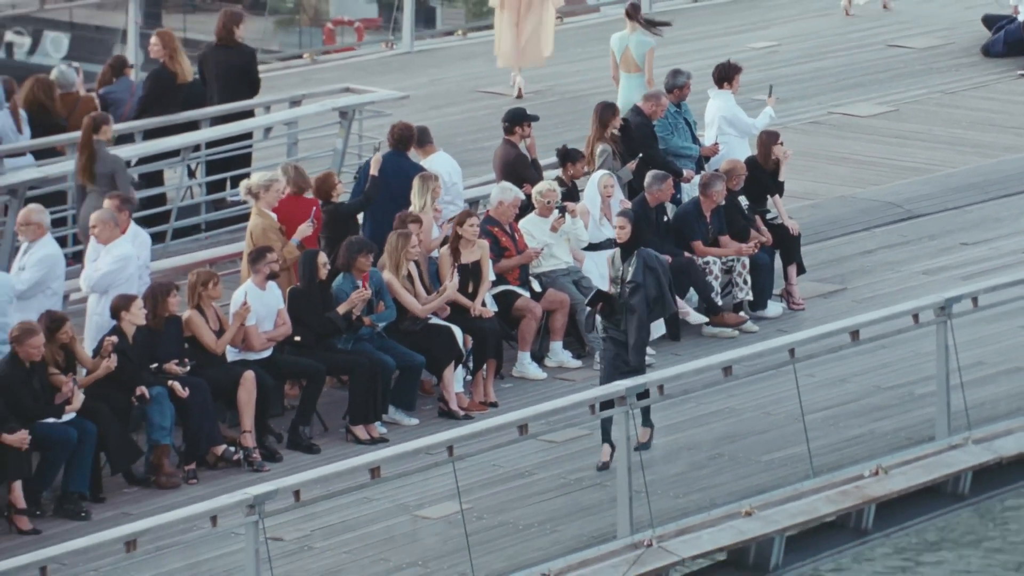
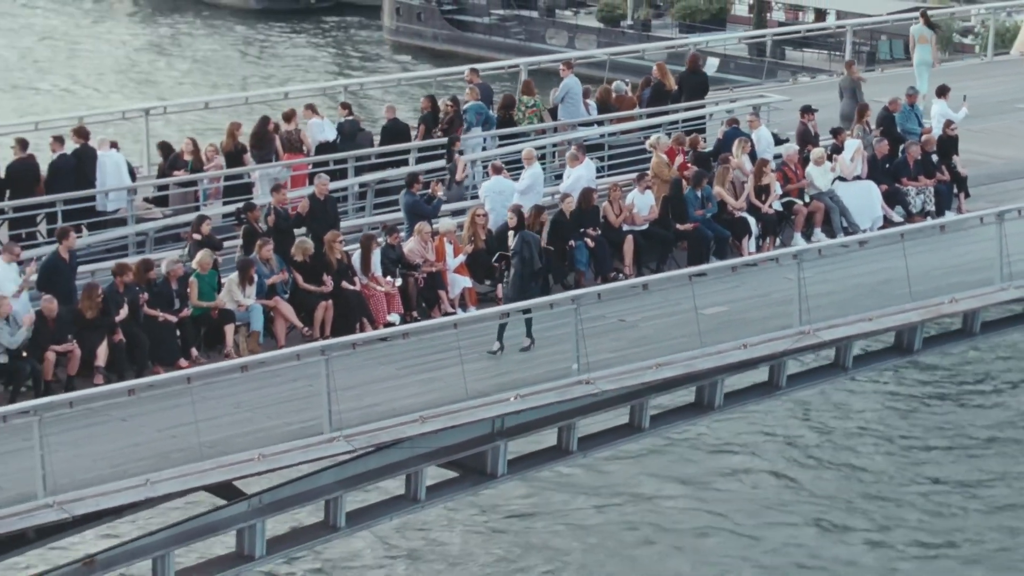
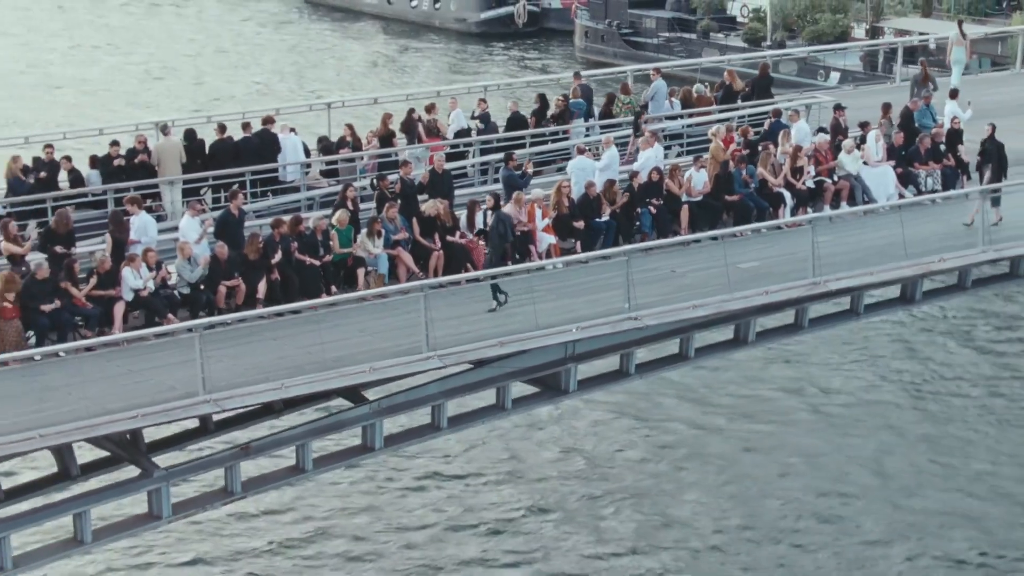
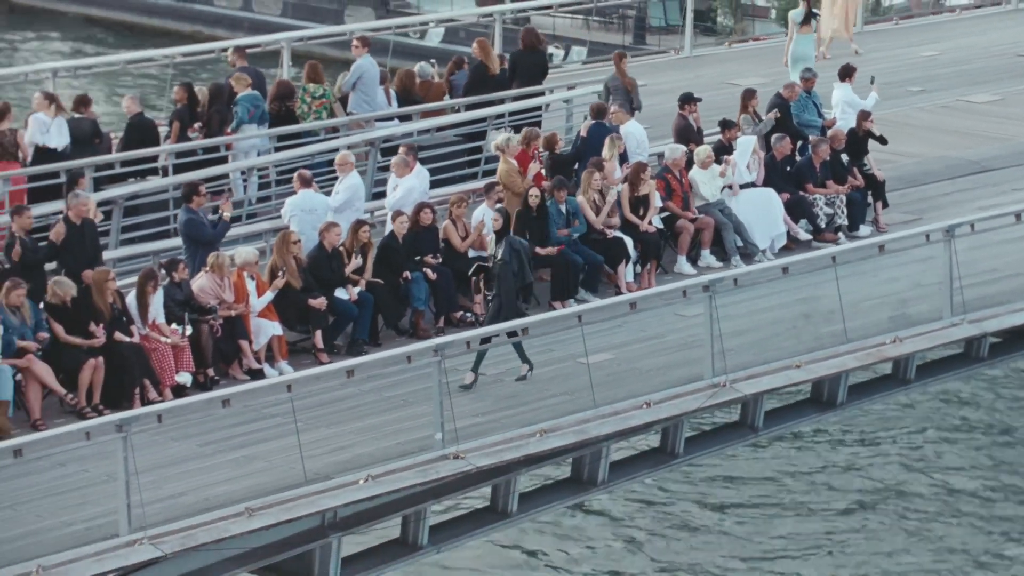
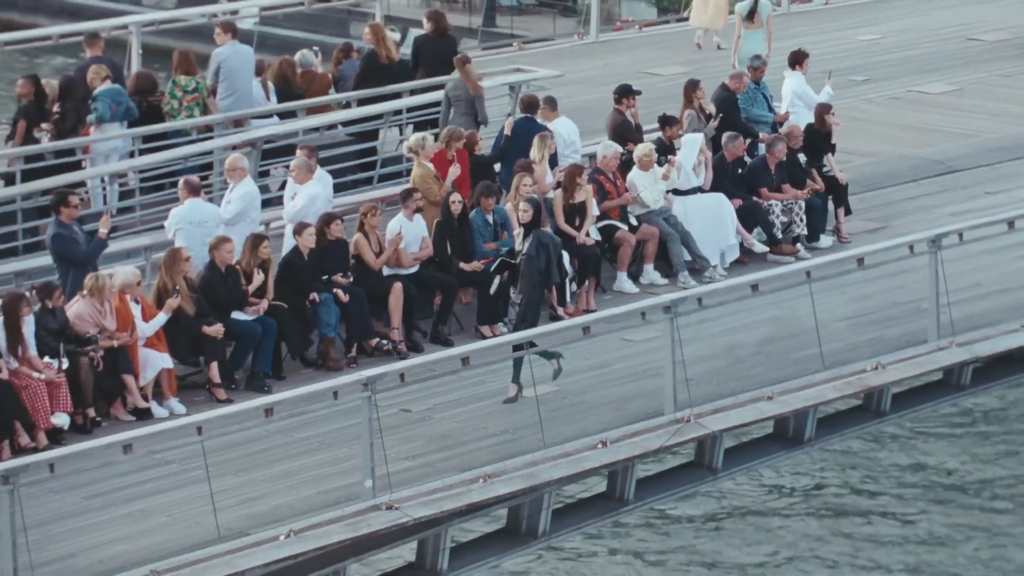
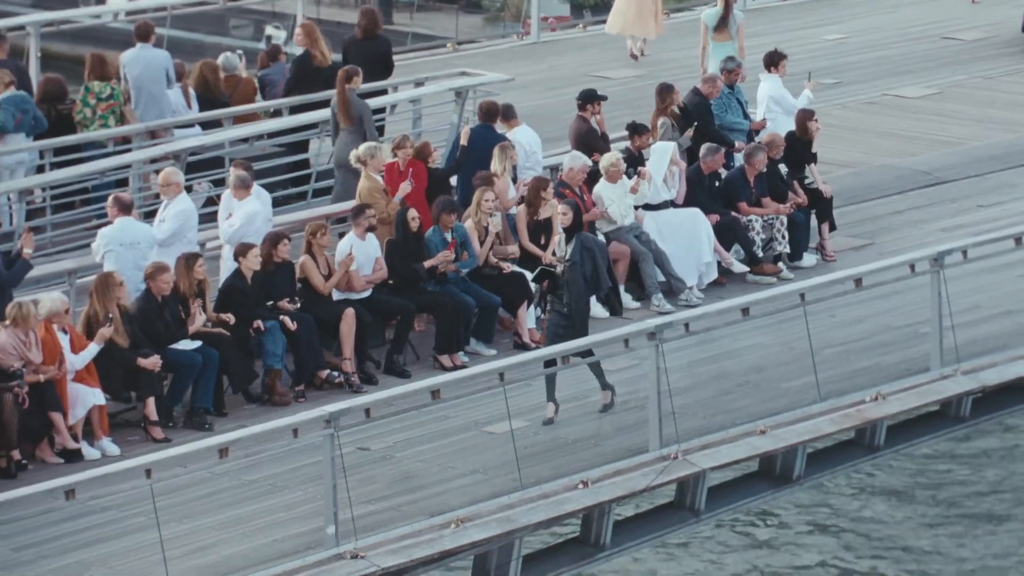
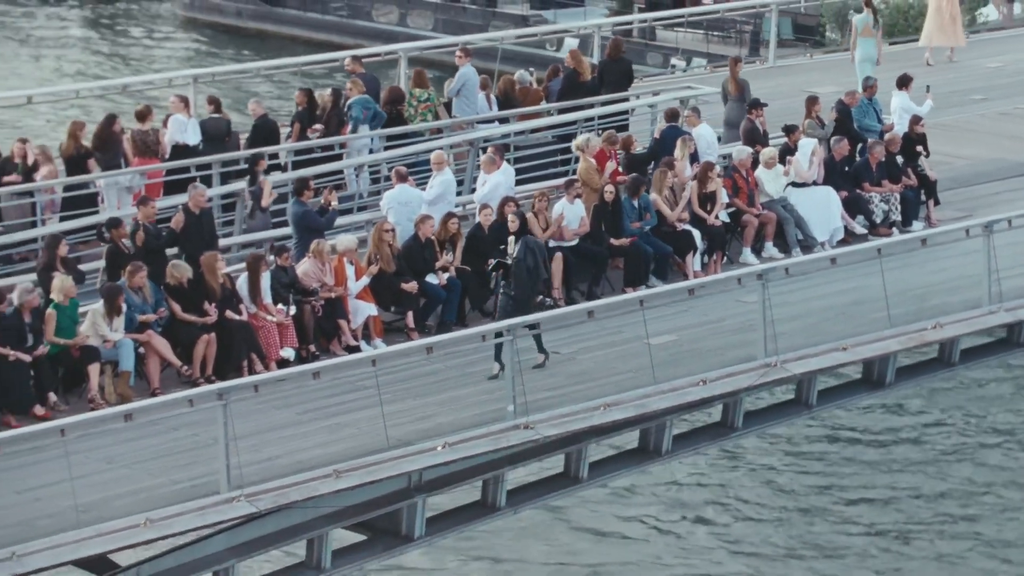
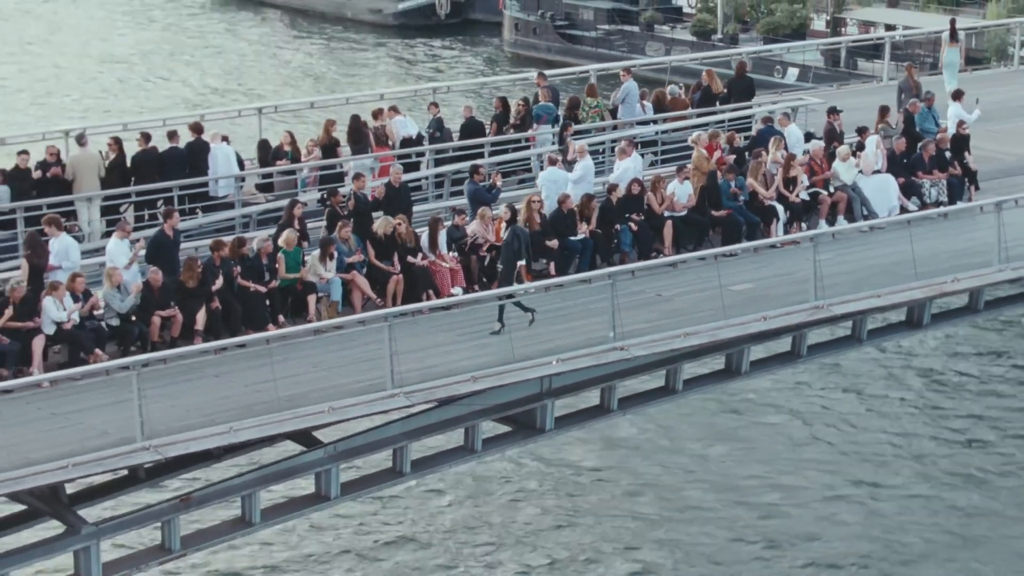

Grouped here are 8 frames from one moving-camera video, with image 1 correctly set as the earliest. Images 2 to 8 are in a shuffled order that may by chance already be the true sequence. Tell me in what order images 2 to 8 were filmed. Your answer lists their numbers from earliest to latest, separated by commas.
6, 5, 4, 7, 2, 8, 3
